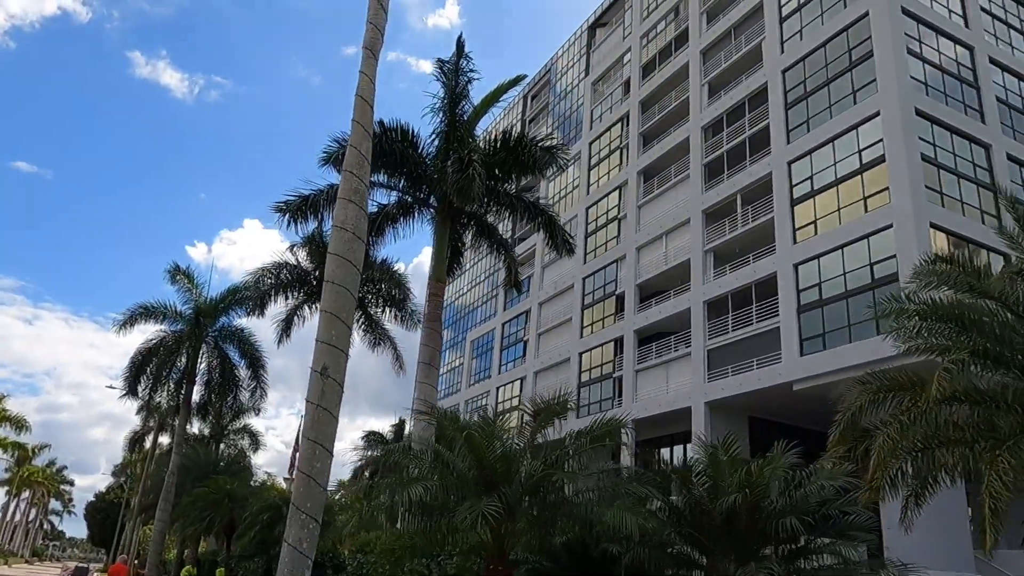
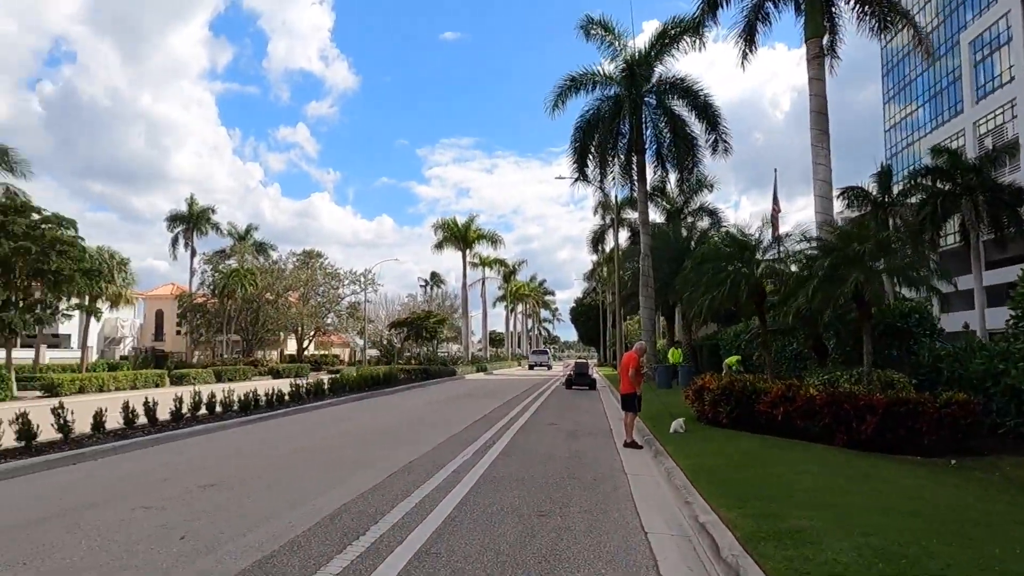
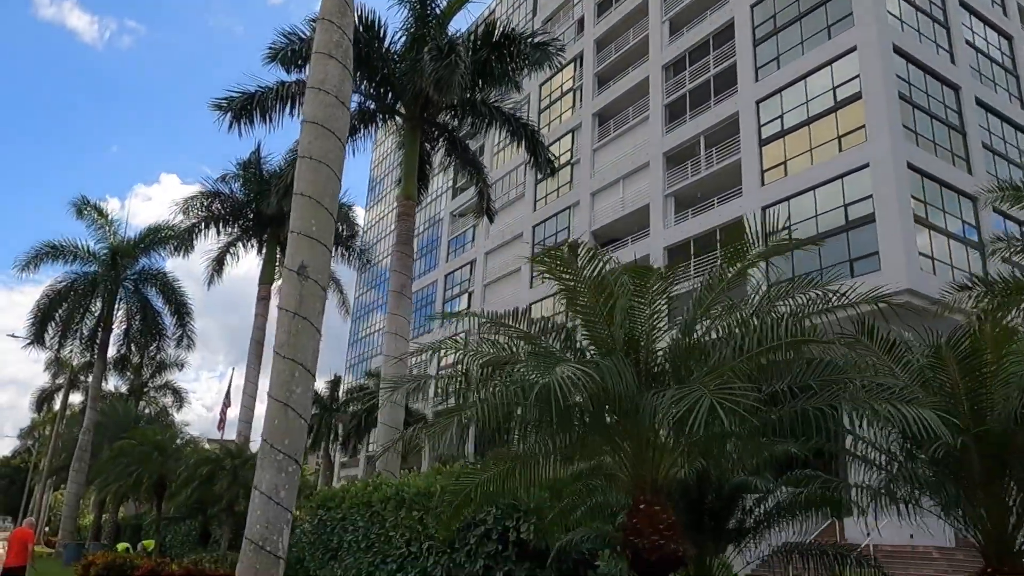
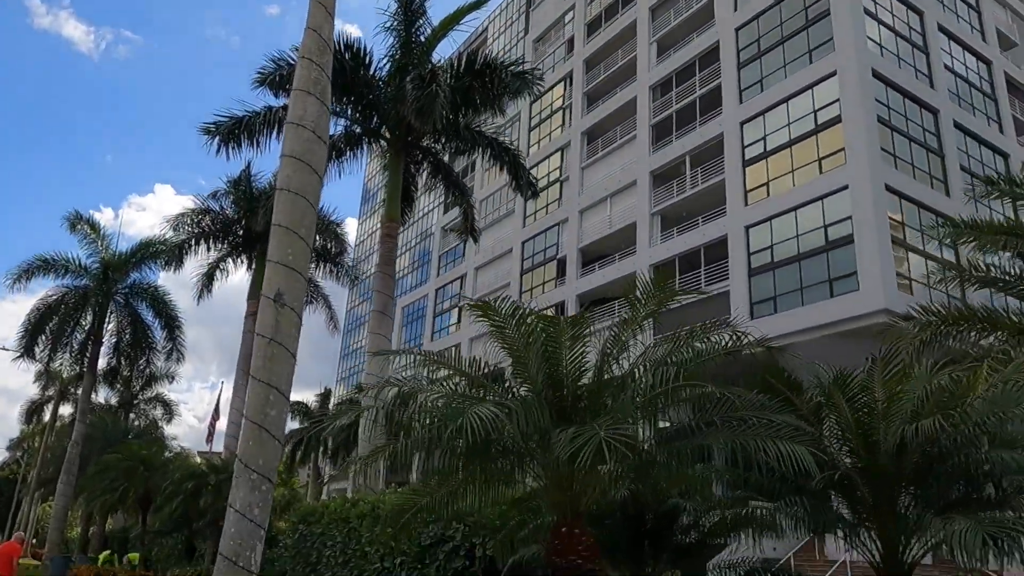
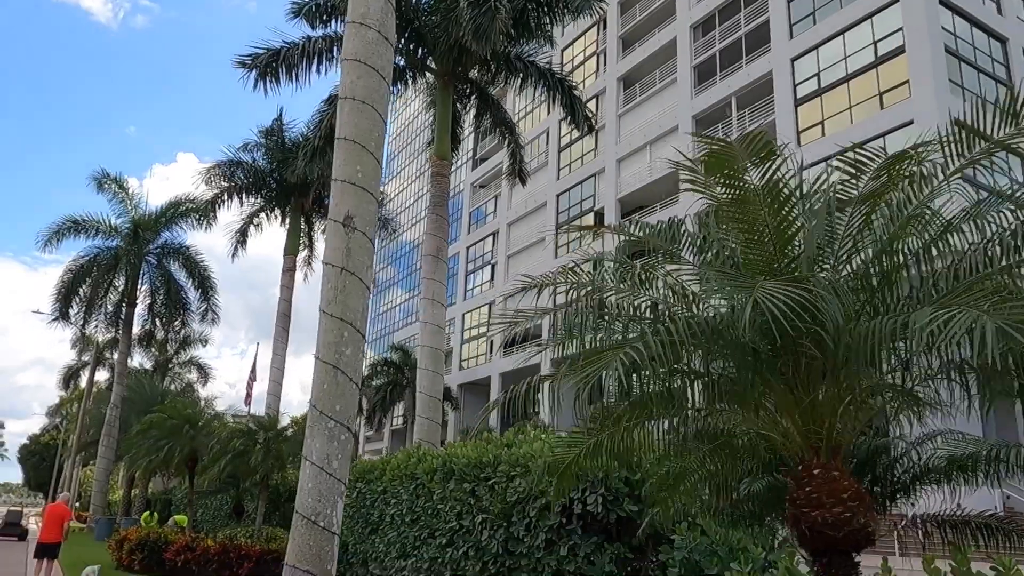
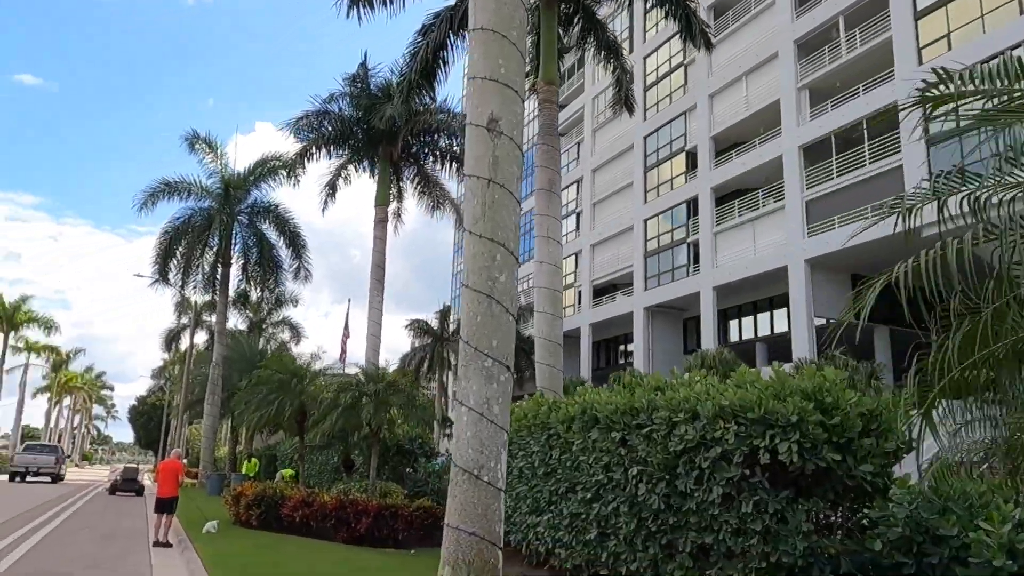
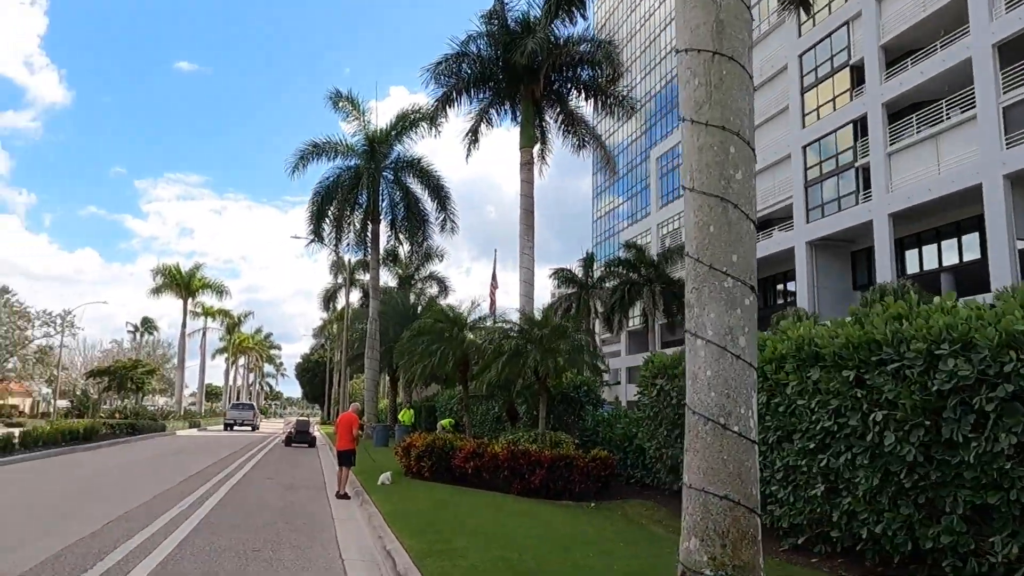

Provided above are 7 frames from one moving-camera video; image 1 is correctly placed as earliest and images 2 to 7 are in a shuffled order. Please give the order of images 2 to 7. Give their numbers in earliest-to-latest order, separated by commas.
4, 3, 5, 6, 7, 2
